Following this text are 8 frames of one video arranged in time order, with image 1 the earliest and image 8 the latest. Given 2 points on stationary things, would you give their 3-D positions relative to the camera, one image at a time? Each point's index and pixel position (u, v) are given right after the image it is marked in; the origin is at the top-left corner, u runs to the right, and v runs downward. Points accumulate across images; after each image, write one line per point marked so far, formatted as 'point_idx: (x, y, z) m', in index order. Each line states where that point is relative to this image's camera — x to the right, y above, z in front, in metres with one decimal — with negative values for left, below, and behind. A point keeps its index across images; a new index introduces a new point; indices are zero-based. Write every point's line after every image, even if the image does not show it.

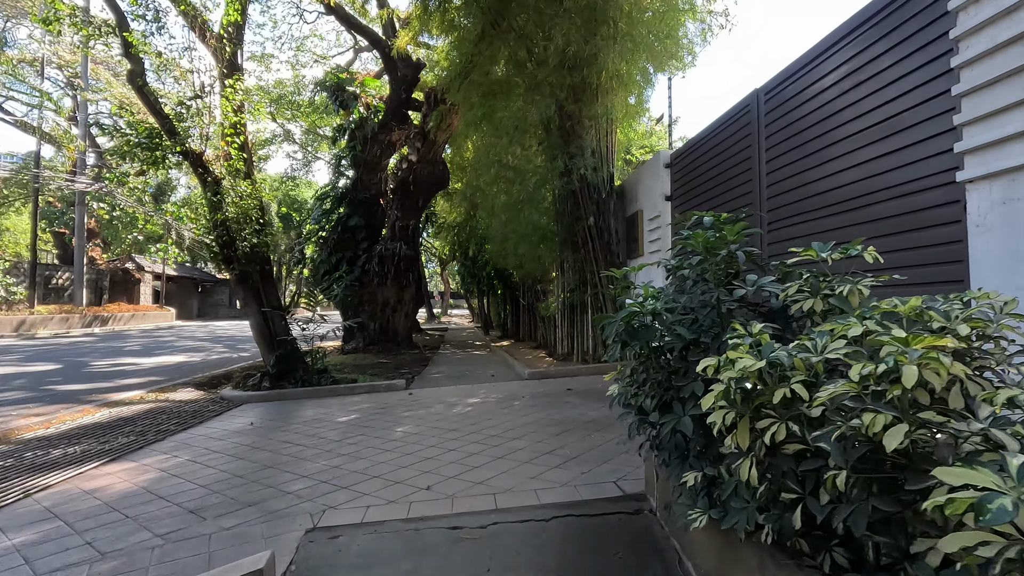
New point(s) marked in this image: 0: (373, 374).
0: (-1.8, -1.2, +7.1) m
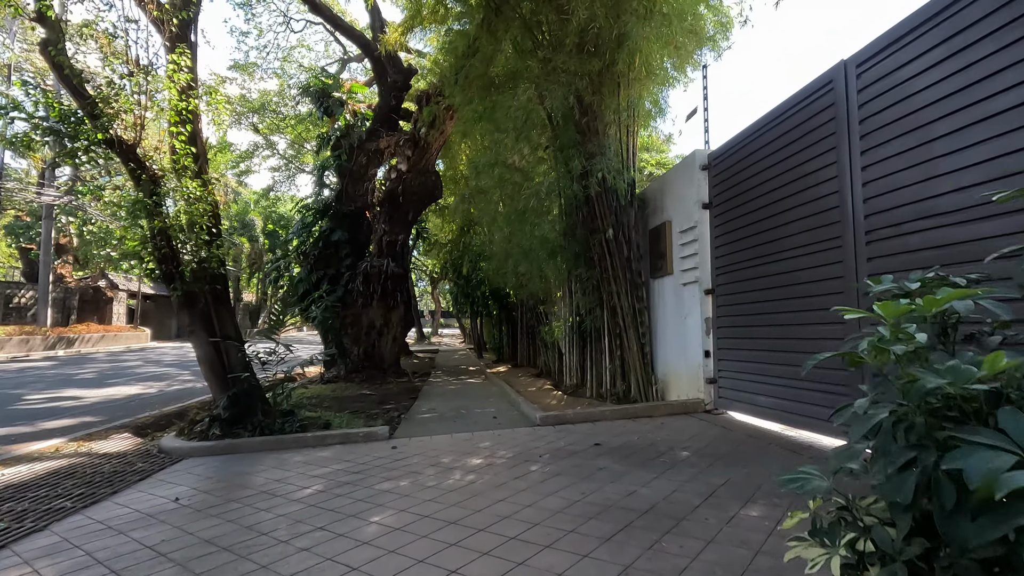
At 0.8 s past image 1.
0: (-1.8, -1.4, +6.1) m
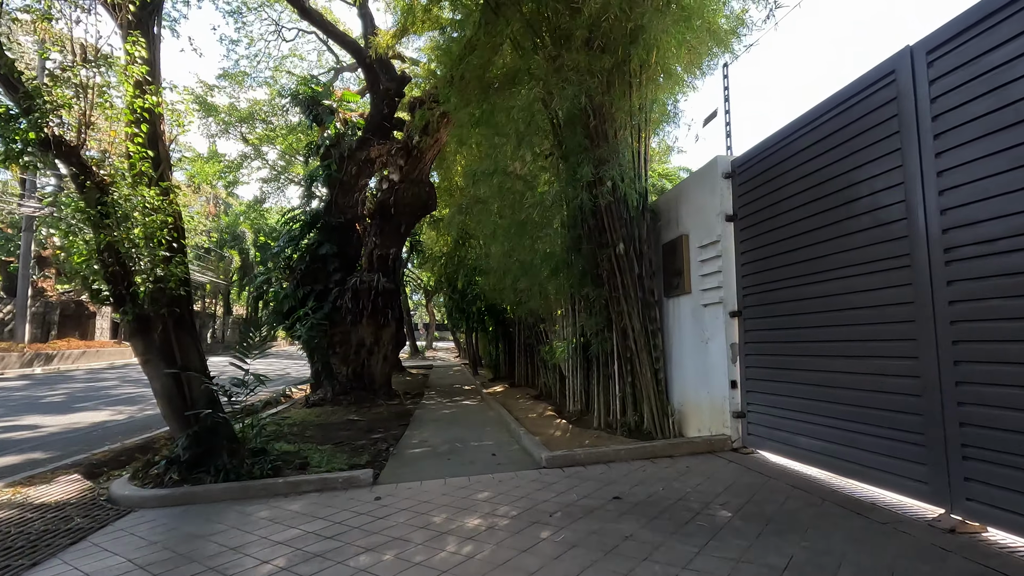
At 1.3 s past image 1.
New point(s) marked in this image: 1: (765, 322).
0: (-1.8, -1.6, +5.6) m
1: (+1.8, -0.2, +3.7) m
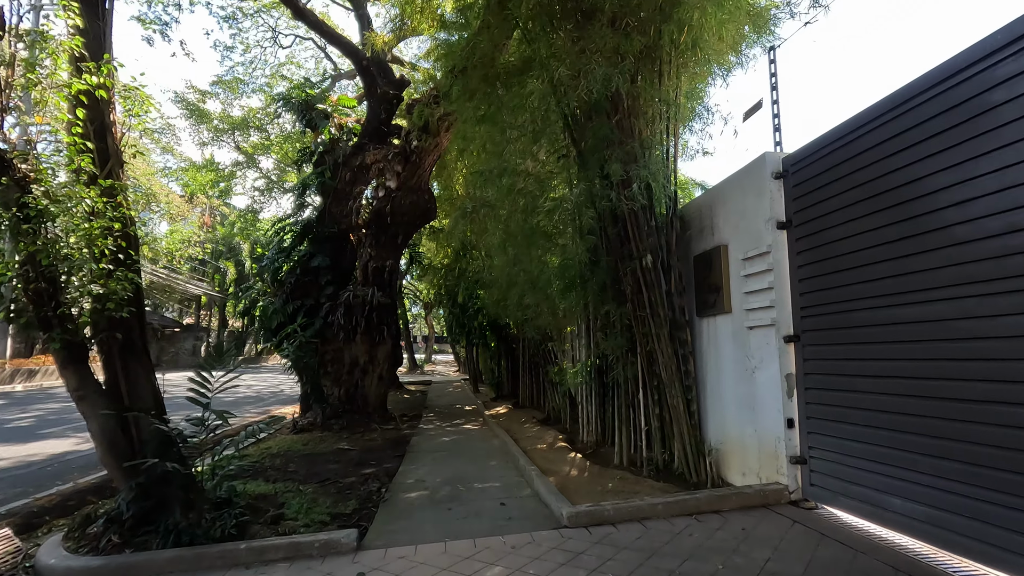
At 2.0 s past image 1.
0: (-1.7, -1.8, +4.9) m
1: (+1.9, -0.4, +3.1) m
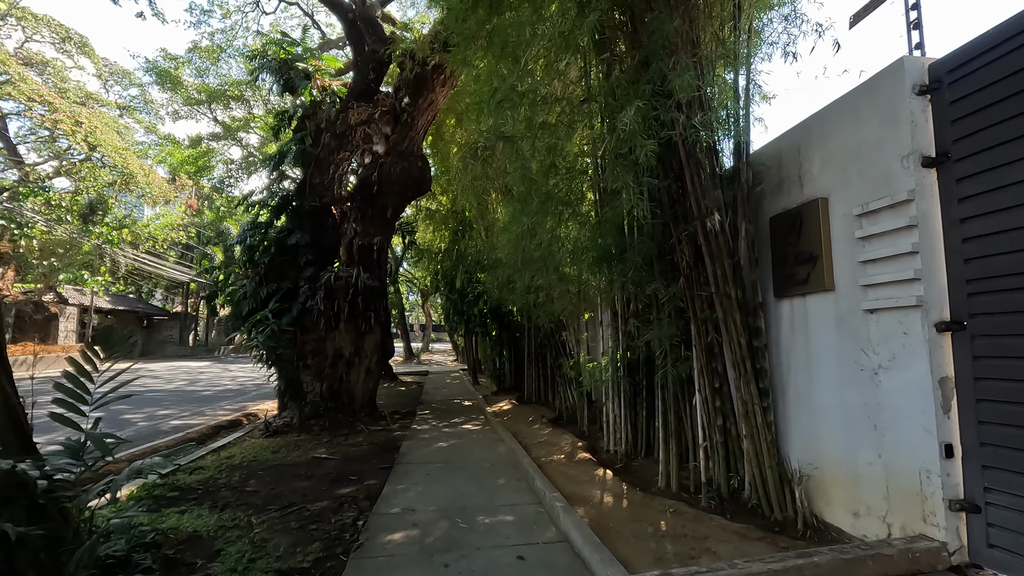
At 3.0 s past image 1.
0: (-1.6, -1.6, +3.8) m
1: (+2.0, -0.2, +2.0) m
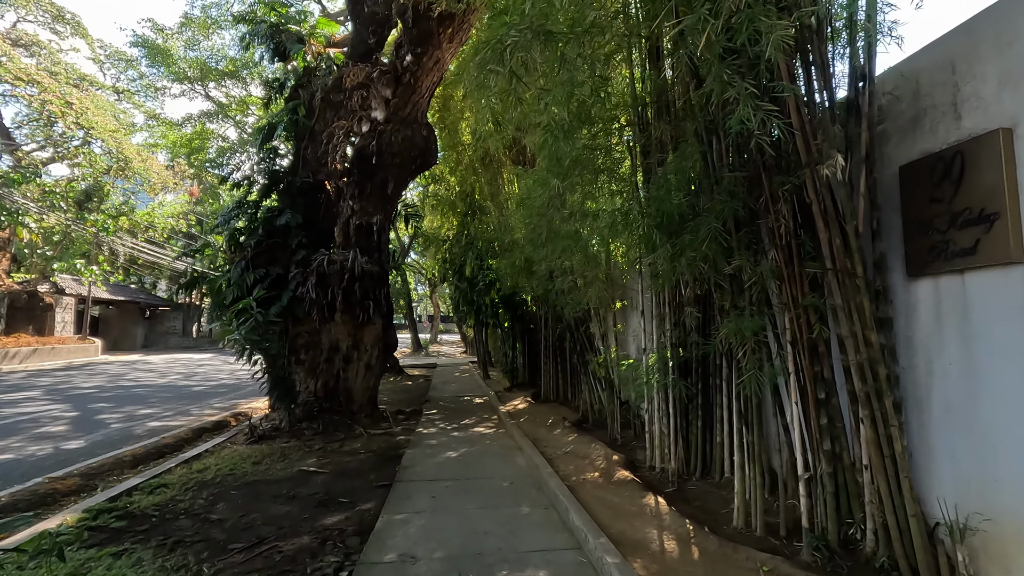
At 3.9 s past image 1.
0: (-1.5, -1.5, +3.0) m
1: (+2.1, -0.1, +1.1) m
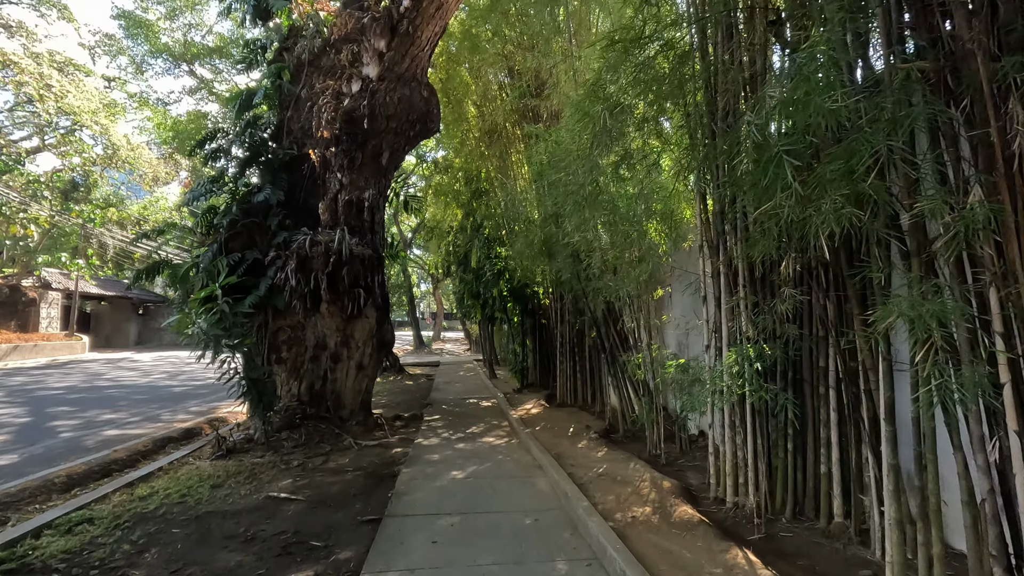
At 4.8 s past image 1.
0: (-1.3, -1.4, +2.1) m
1: (+2.2, 0.0, +0.2) m
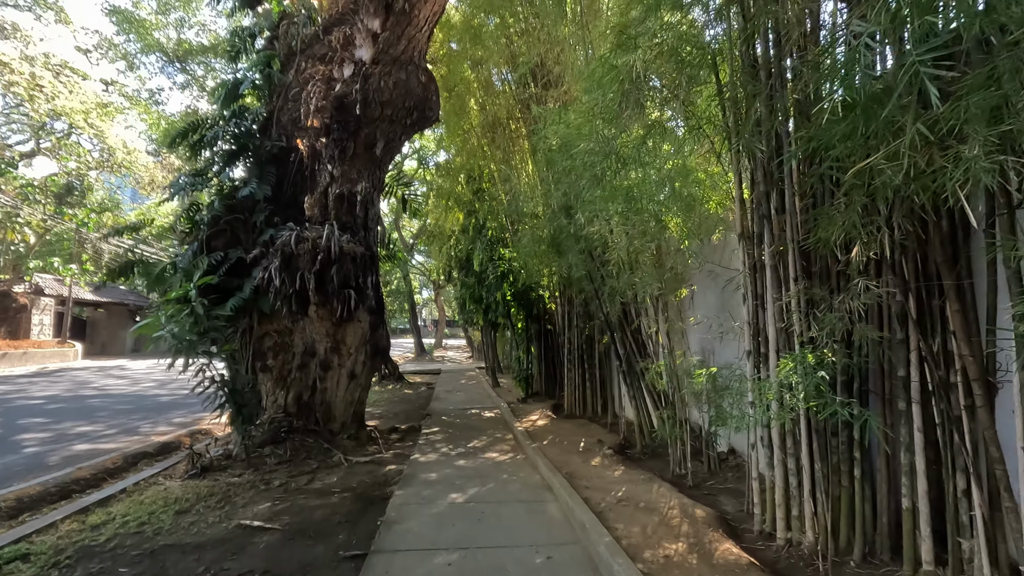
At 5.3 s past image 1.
0: (-1.3, -1.3, +1.6) m
1: (+2.3, +0.1, -0.3) m
